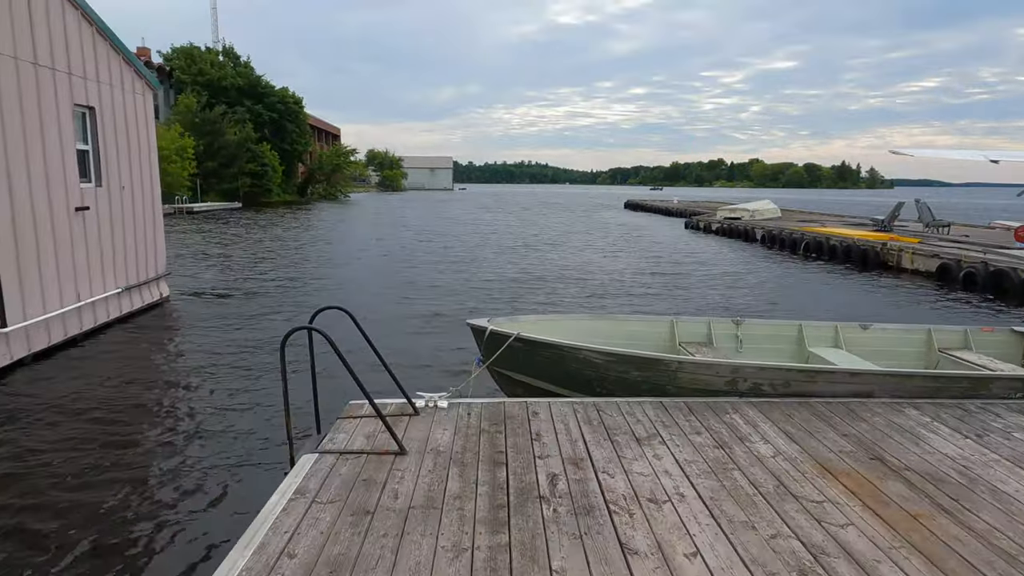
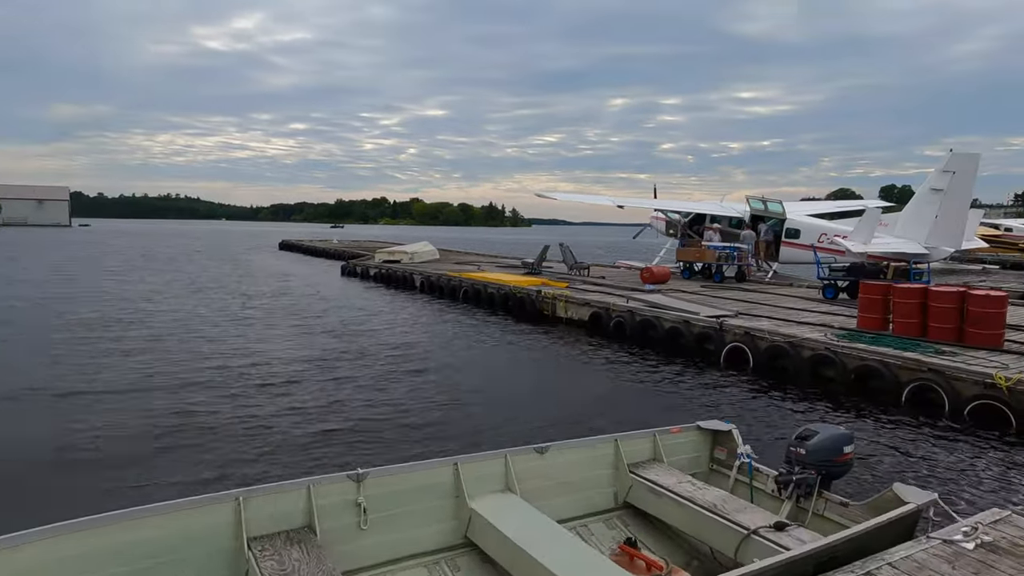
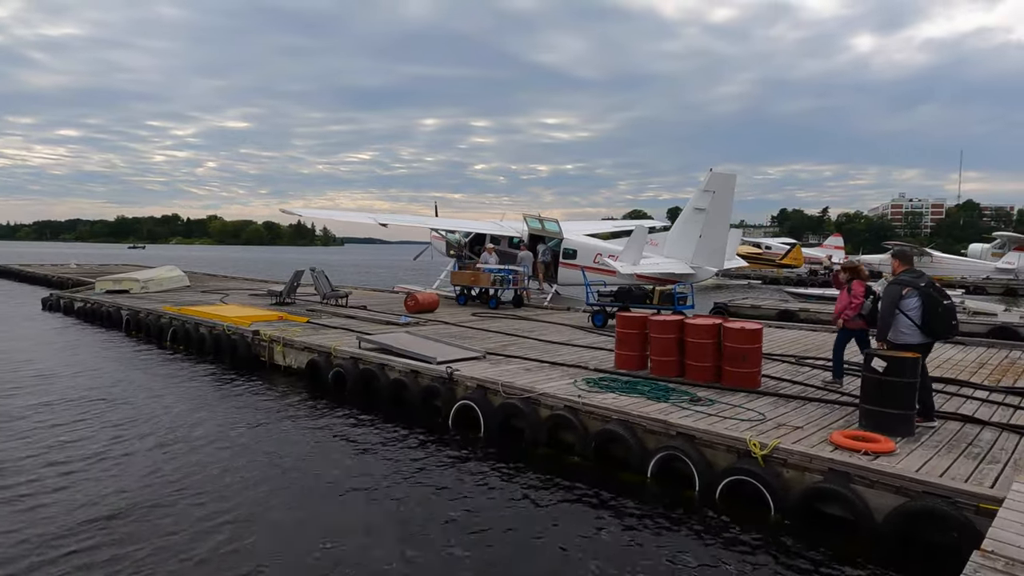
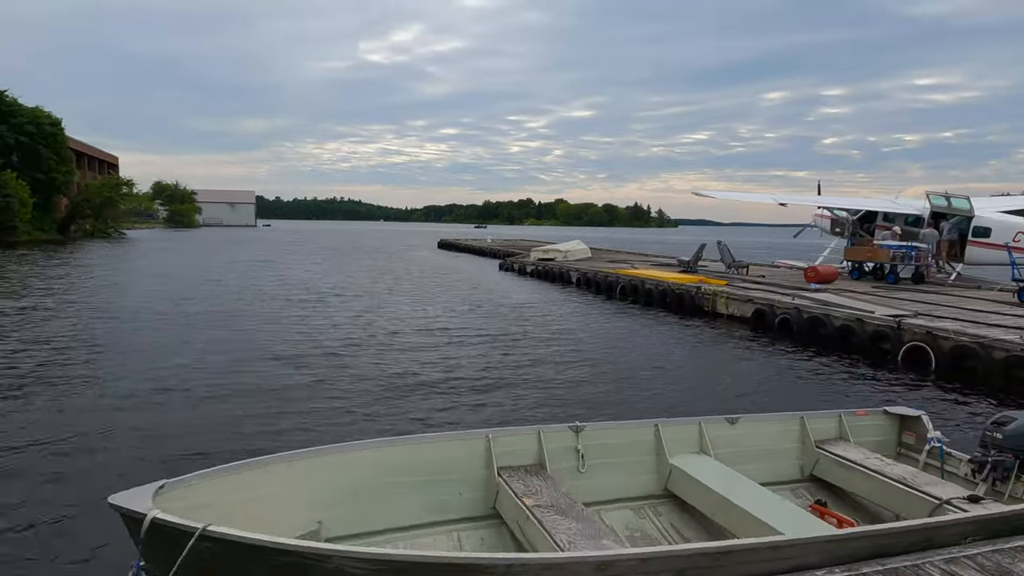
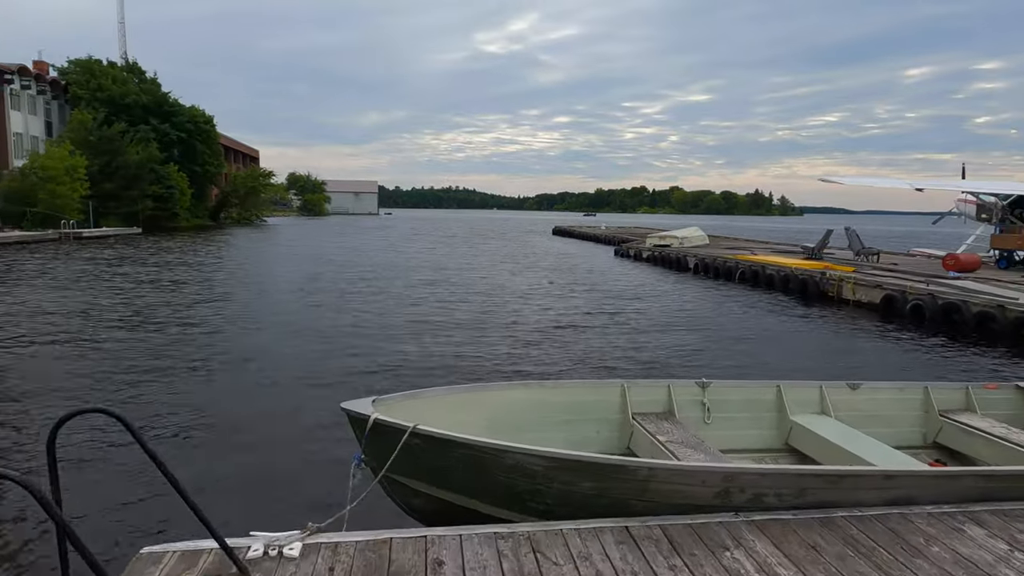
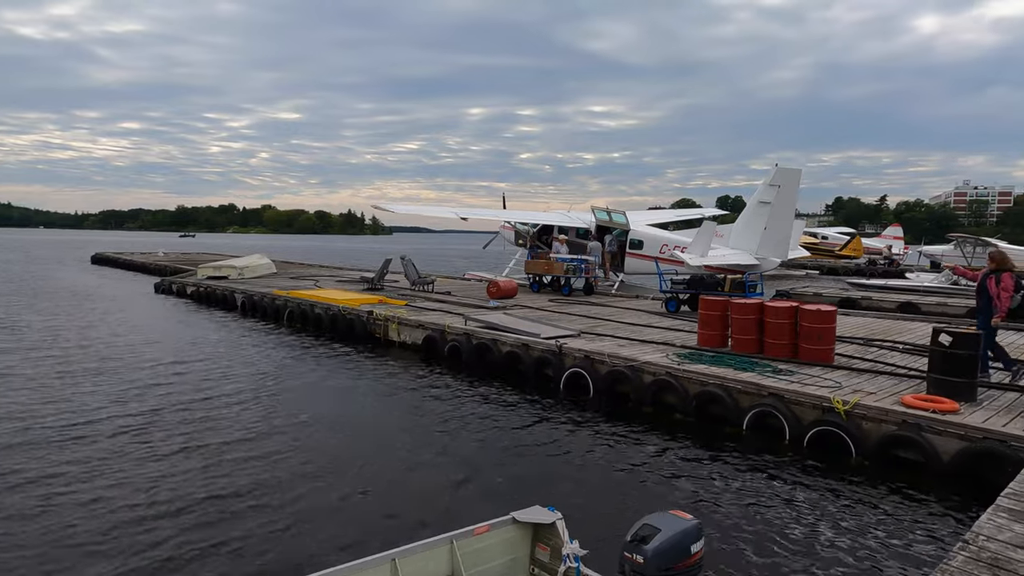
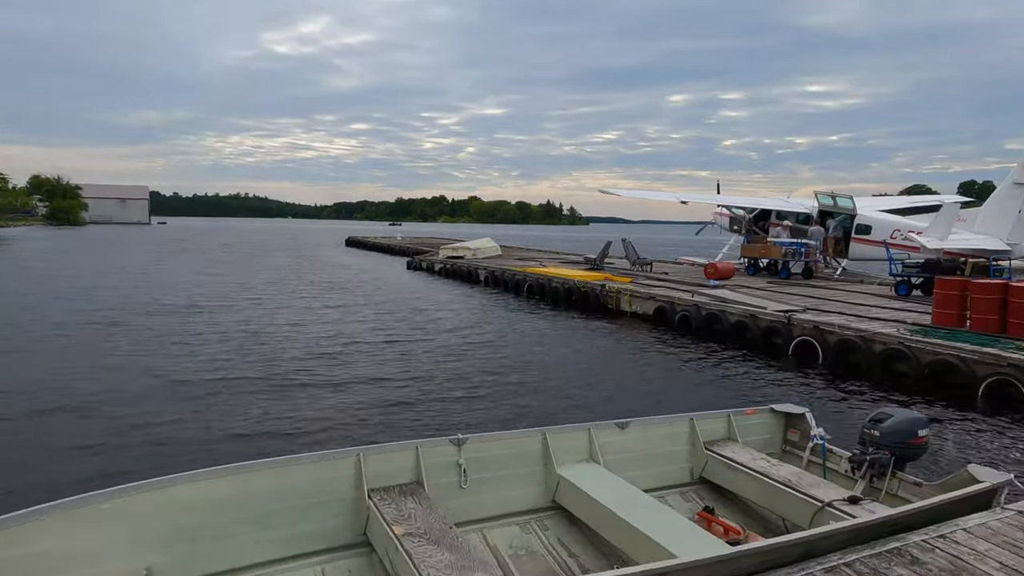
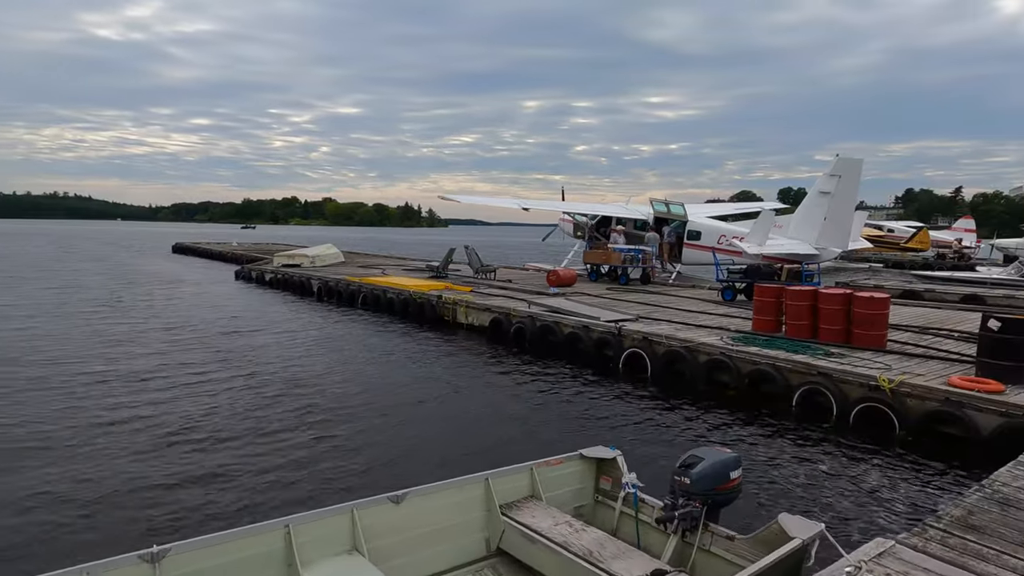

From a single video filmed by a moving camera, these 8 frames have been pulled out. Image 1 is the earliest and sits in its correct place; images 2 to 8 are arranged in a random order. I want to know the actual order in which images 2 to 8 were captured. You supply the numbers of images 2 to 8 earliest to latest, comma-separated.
5, 4, 7, 2, 8, 6, 3
